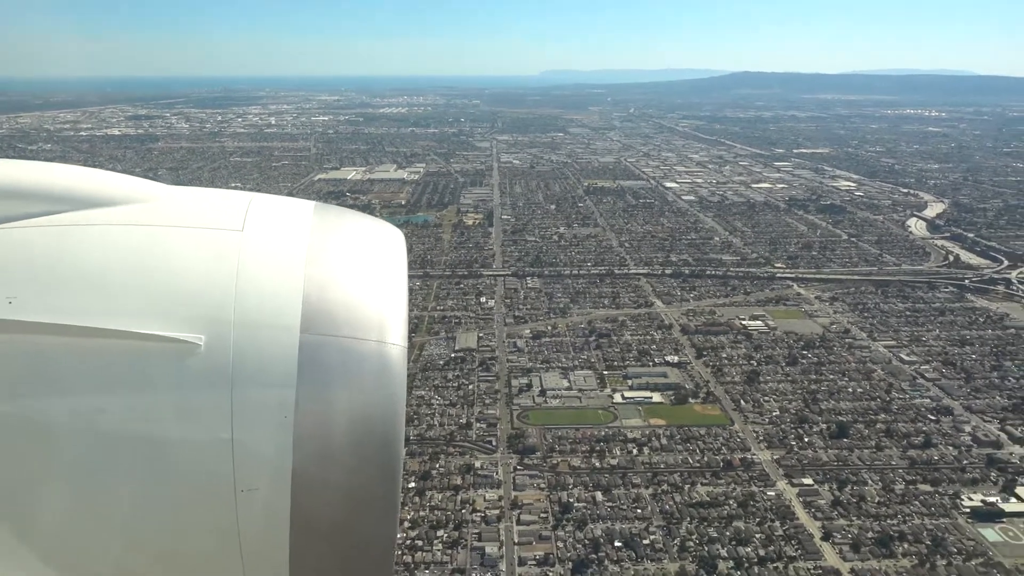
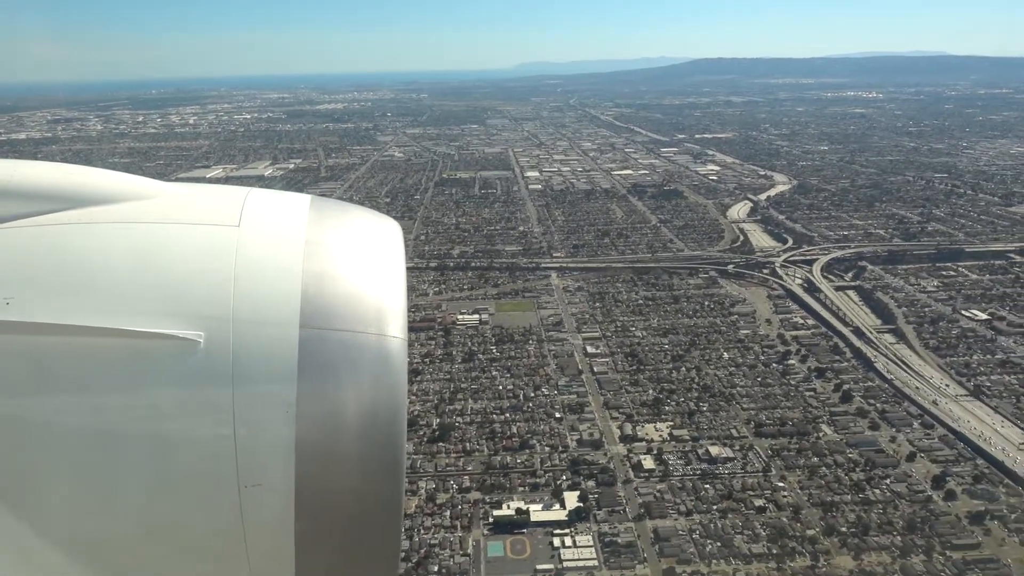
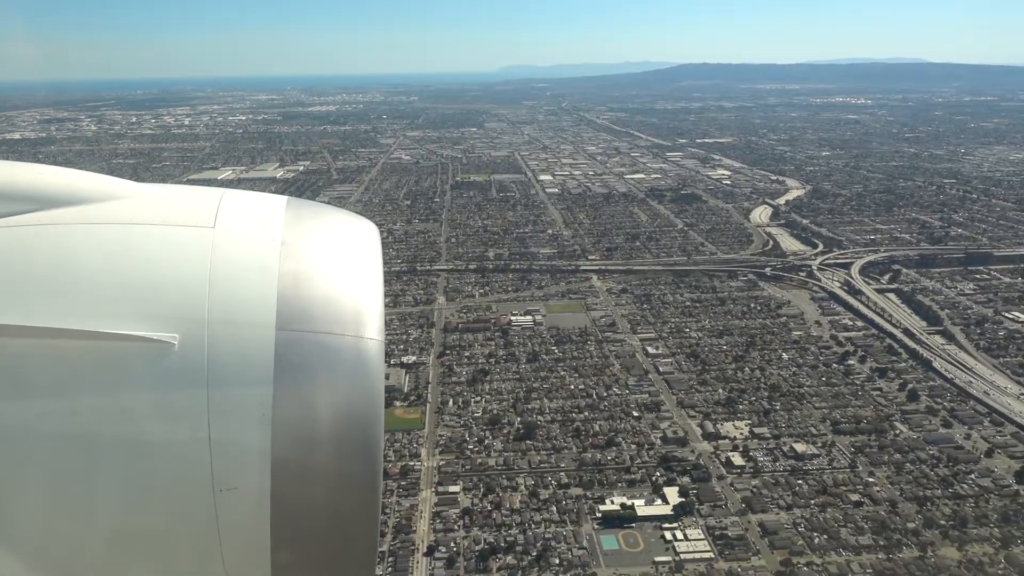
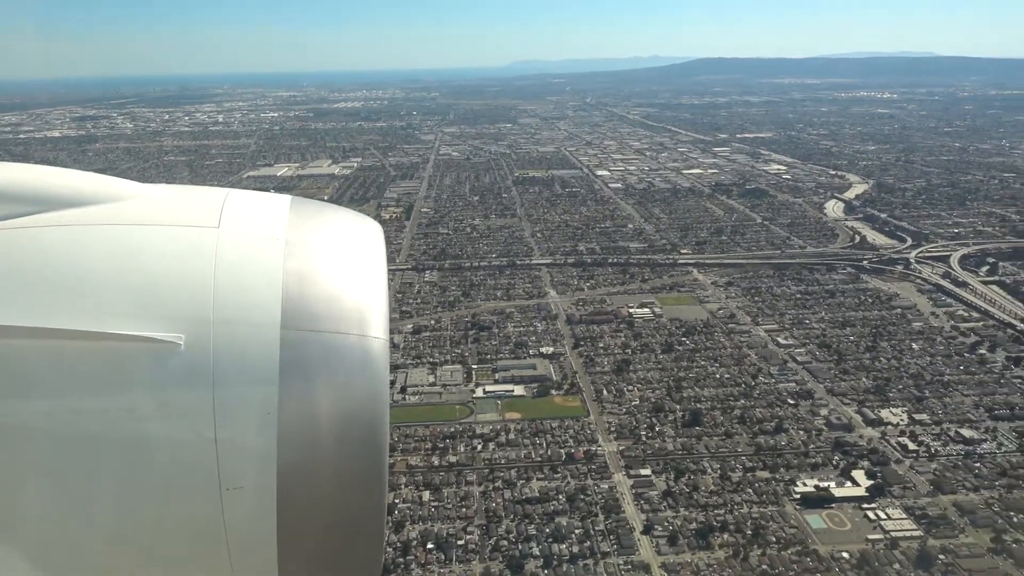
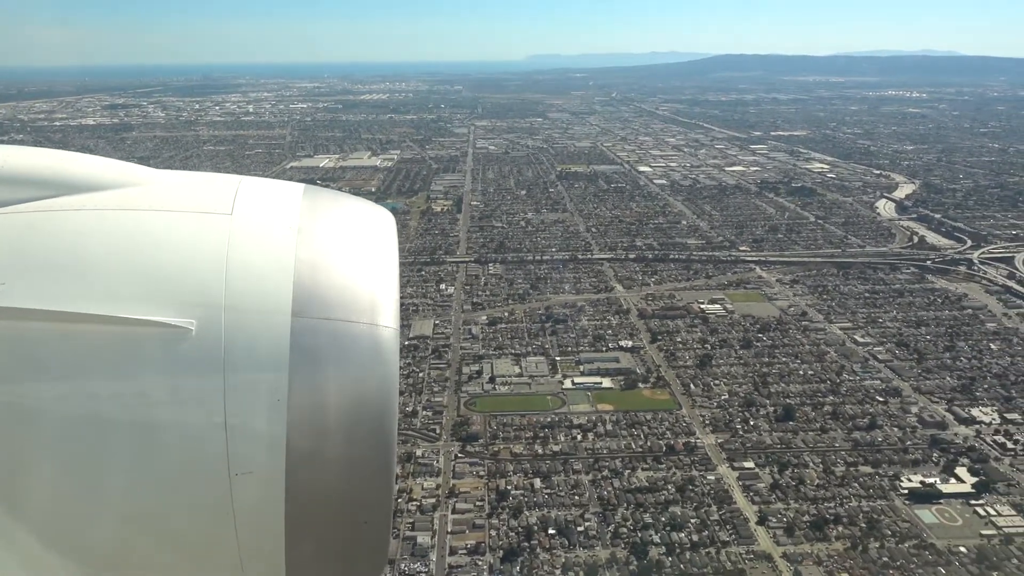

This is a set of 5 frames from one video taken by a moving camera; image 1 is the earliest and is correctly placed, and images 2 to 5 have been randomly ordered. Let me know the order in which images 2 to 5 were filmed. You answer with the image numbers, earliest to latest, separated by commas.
5, 4, 3, 2
